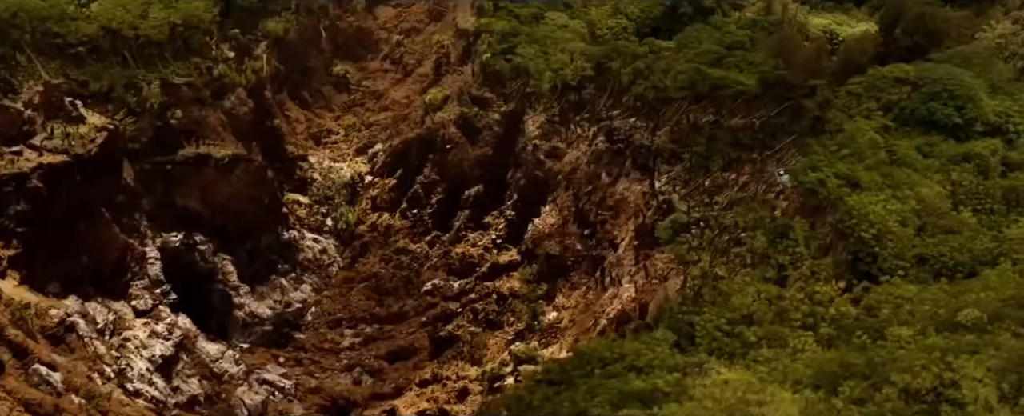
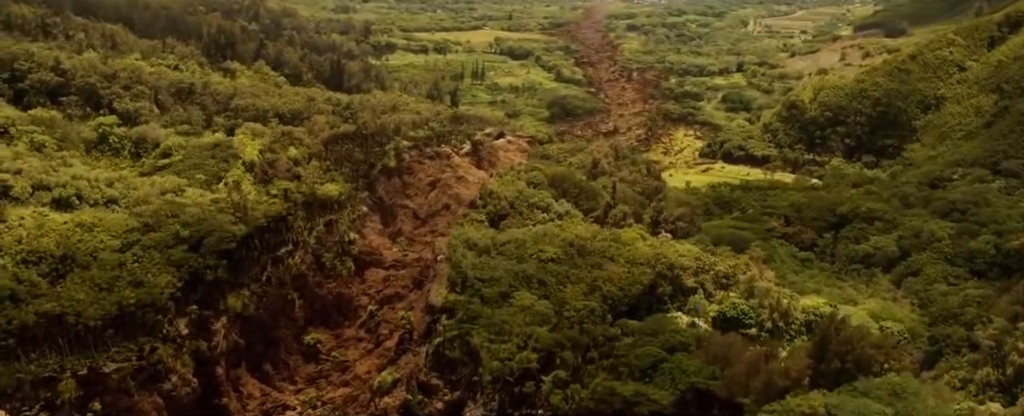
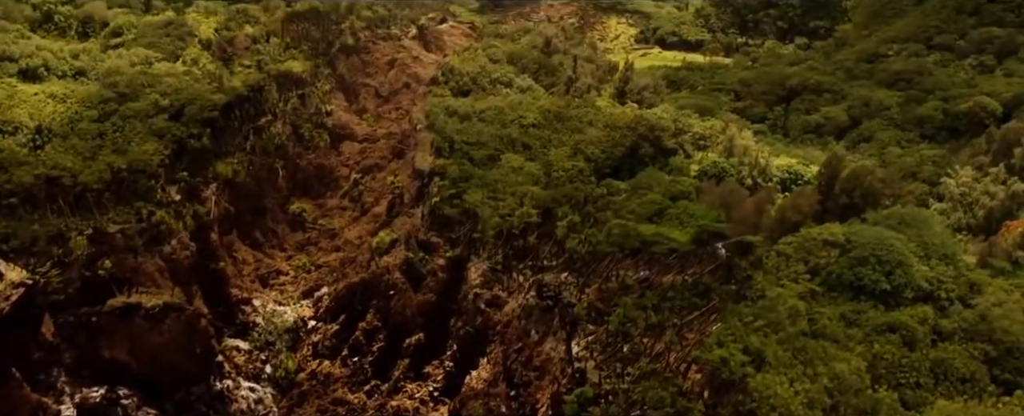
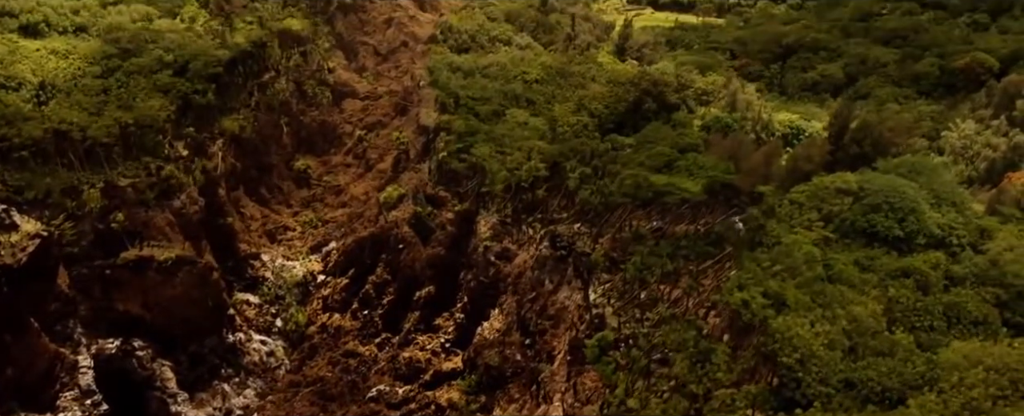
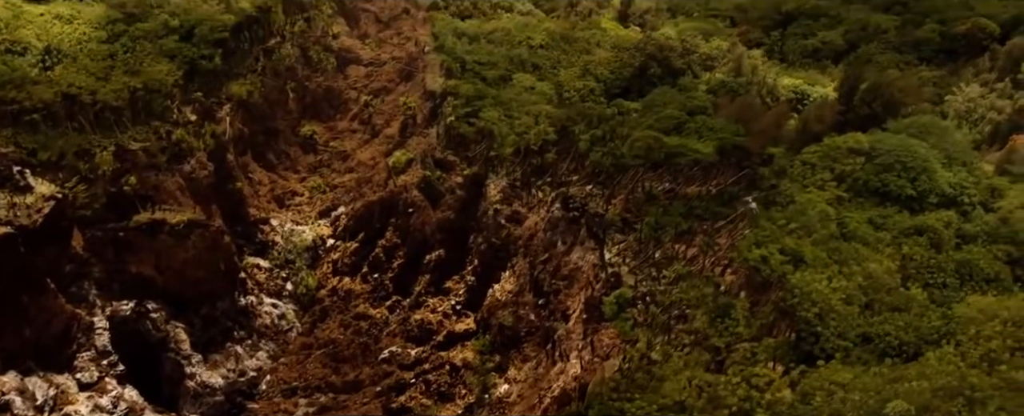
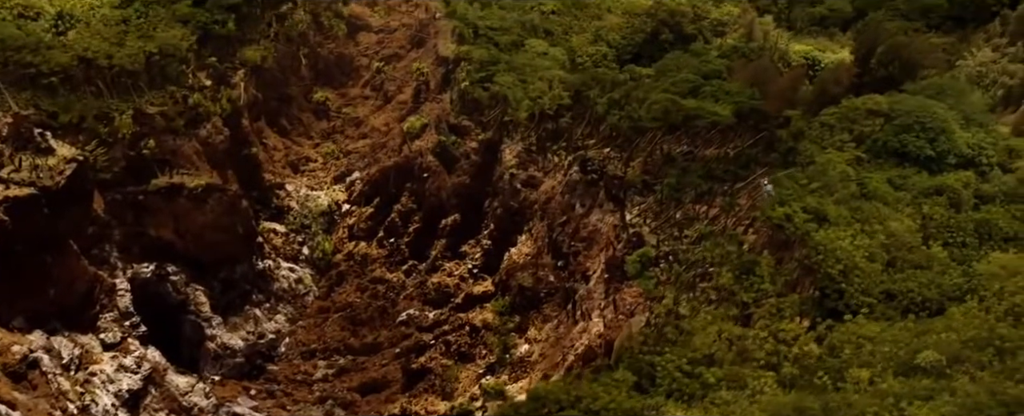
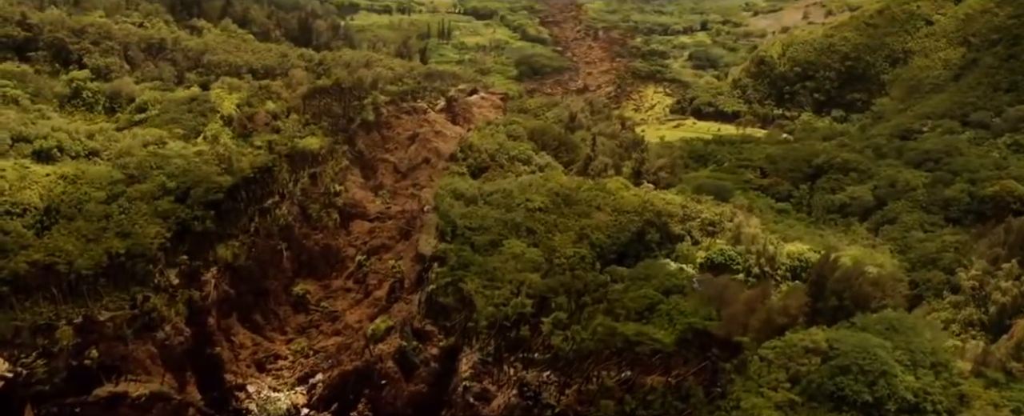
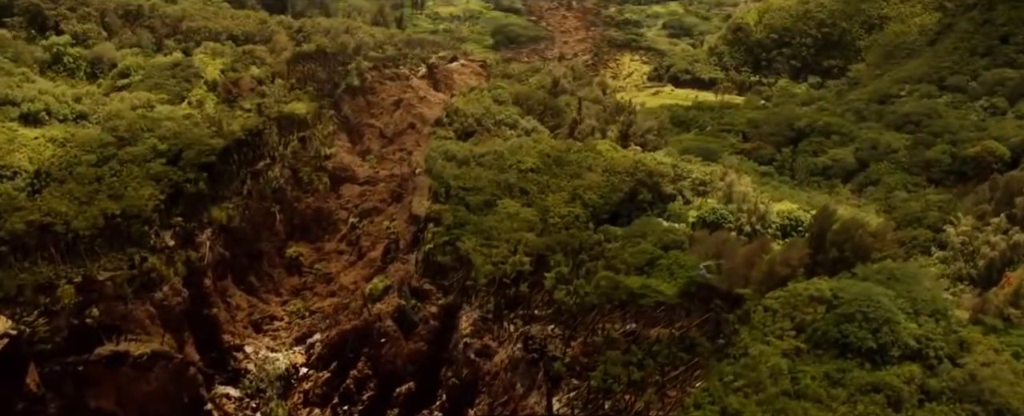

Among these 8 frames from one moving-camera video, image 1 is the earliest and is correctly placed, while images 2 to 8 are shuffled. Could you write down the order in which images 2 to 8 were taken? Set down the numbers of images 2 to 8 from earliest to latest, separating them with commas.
6, 5, 4, 3, 8, 7, 2
